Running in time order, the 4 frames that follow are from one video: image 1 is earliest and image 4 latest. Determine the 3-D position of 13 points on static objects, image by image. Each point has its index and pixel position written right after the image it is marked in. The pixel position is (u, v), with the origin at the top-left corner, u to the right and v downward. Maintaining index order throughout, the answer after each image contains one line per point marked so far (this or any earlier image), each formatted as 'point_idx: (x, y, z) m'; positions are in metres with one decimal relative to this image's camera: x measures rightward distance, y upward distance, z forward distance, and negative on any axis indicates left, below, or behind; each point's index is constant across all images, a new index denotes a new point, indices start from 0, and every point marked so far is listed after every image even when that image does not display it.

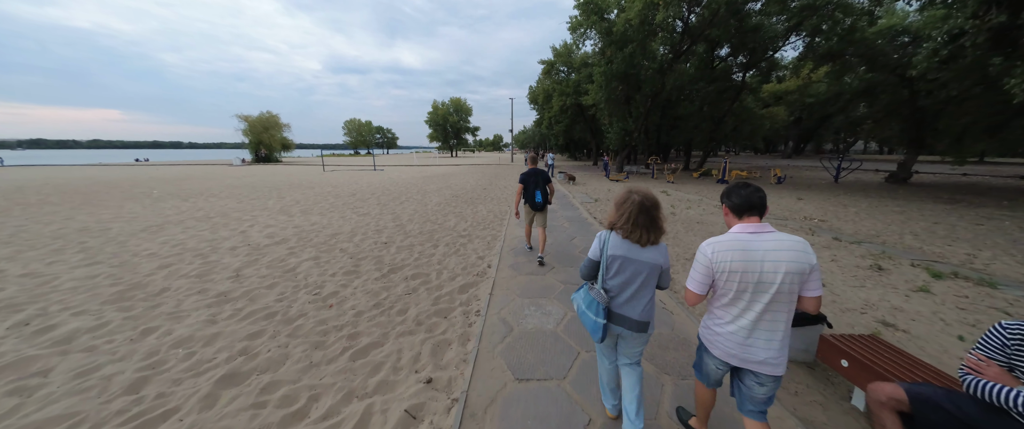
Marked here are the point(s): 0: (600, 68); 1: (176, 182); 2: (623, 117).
0: (+5.2, +8.6, +17.4) m
1: (-19.8, +1.9, +17.1) m
2: (+7.3, +6.4, +19.2) m
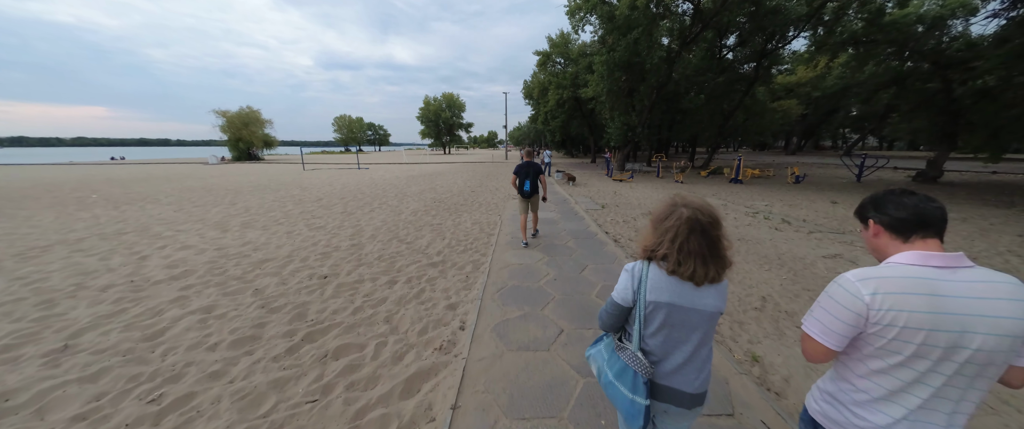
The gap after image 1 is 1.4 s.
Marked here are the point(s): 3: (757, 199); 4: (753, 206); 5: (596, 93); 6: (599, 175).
0: (+4.8, +8.5, +15.9) m
1: (-20.1, +1.6, +15.3) m
2: (+6.8, +6.3, +17.7) m
3: (+8.0, +0.5, +9.6) m
4: (+6.7, +0.2, +8.2) m
5: (+5.2, +7.4, +17.9) m
6: (+4.9, +2.2, +16.5) m
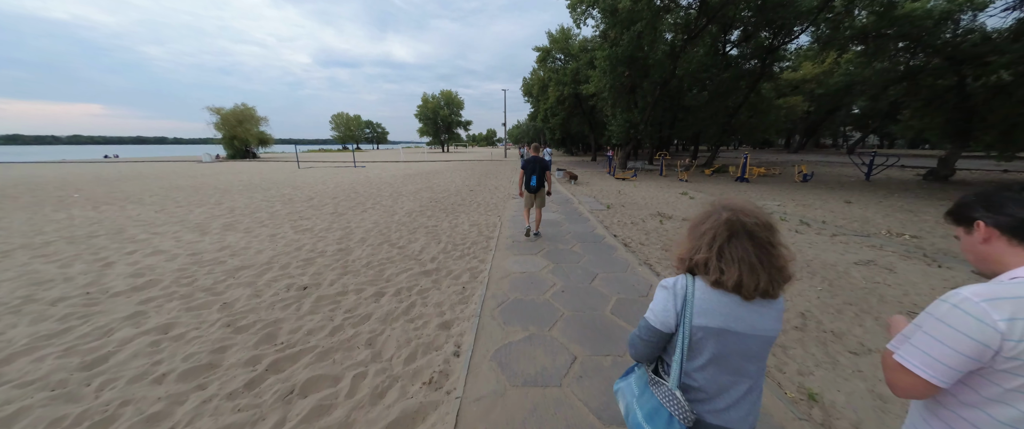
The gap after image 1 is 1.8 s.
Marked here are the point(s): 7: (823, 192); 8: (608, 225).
0: (+4.8, +8.5, +15.4) m
1: (-20.2, +1.6, +14.8) m
2: (+6.8, +6.3, +17.3) m
3: (+8.0, +0.5, +9.2) m
4: (+6.8, +0.2, +7.8) m
5: (+5.1, +7.5, +17.5) m
6: (+4.9, +2.3, +16.1) m
7: (+11.0, +0.8, +10.4) m
8: (+1.9, -0.2, +5.9) m
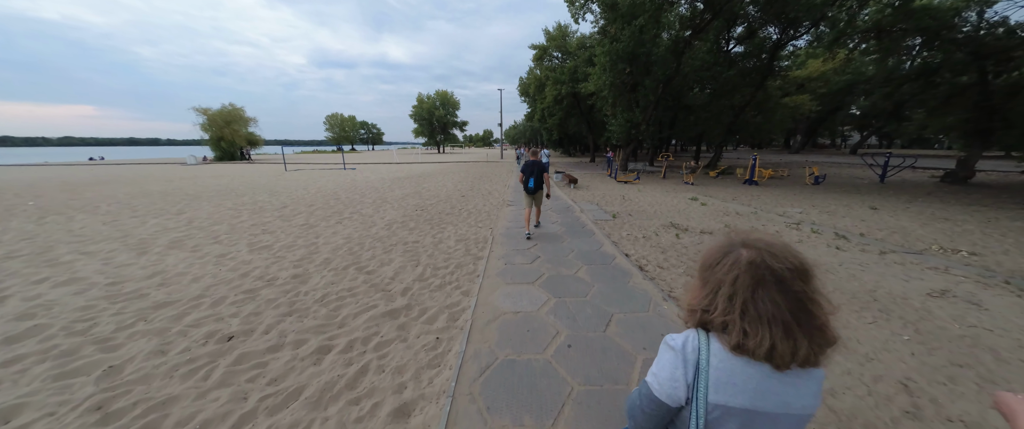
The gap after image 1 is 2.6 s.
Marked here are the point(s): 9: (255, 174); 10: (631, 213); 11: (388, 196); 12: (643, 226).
0: (+4.5, +8.3, +14.7) m
1: (-20.4, +1.3, +13.8) m
2: (+6.5, +6.1, +16.5) m
3: (+7.9, +0.3, +8.5) m
4: (+6.6, 0.0, +7.1) m
5: (+4.9, +7.2, +16.7) m
6: (+4.7, +2.0, +15.3) m
7: (+10.8, +0.6, +9.7) m
8: (+1.8, -0.4, +5.1) m
9: (-16.7, +2.6, +19.1) m
10: (+2.8, 0.0, +7.0) m
11: (-4.1, +0.6, +9.7) m
12: (+2.6, -0.2, +5.9) m
